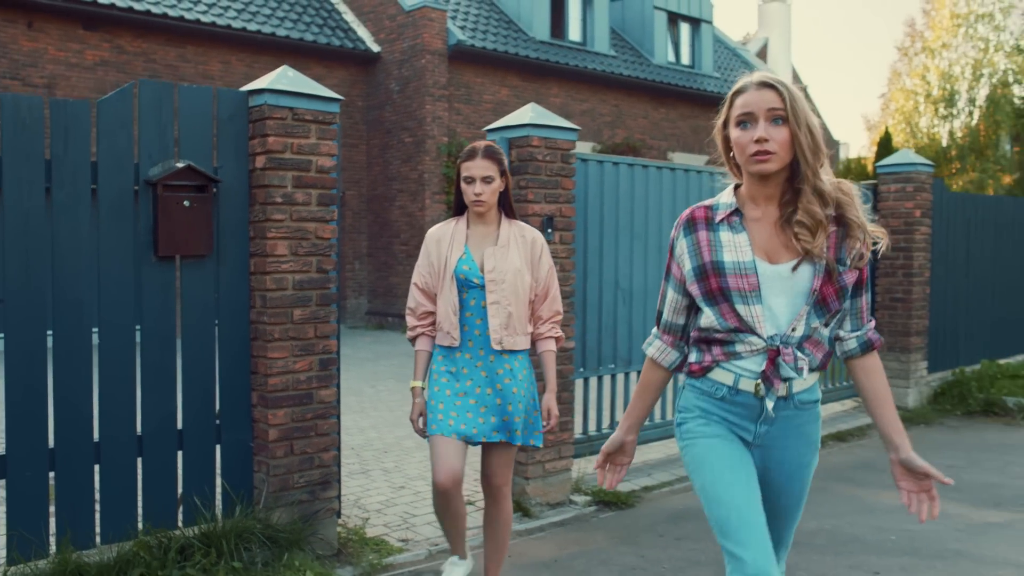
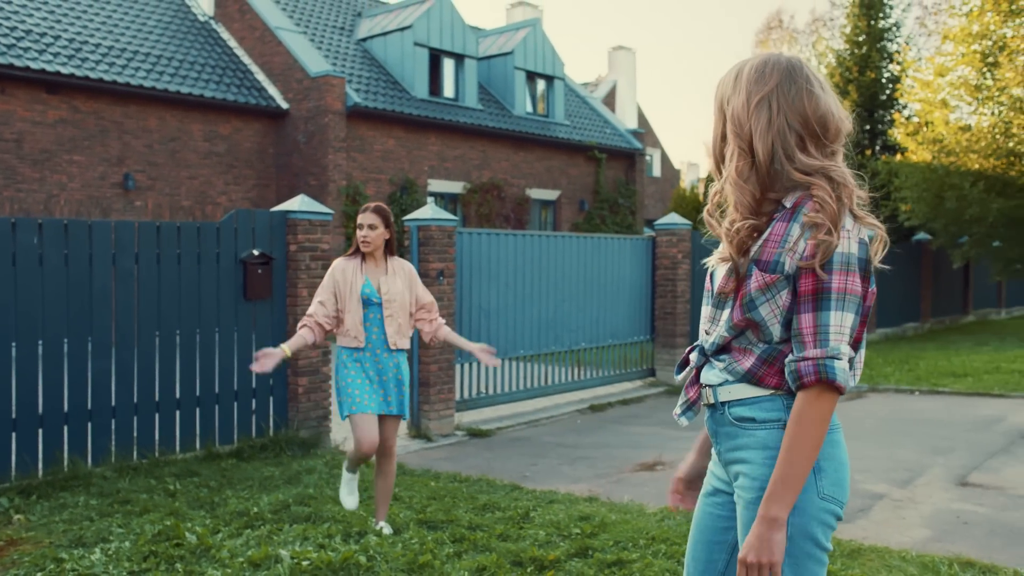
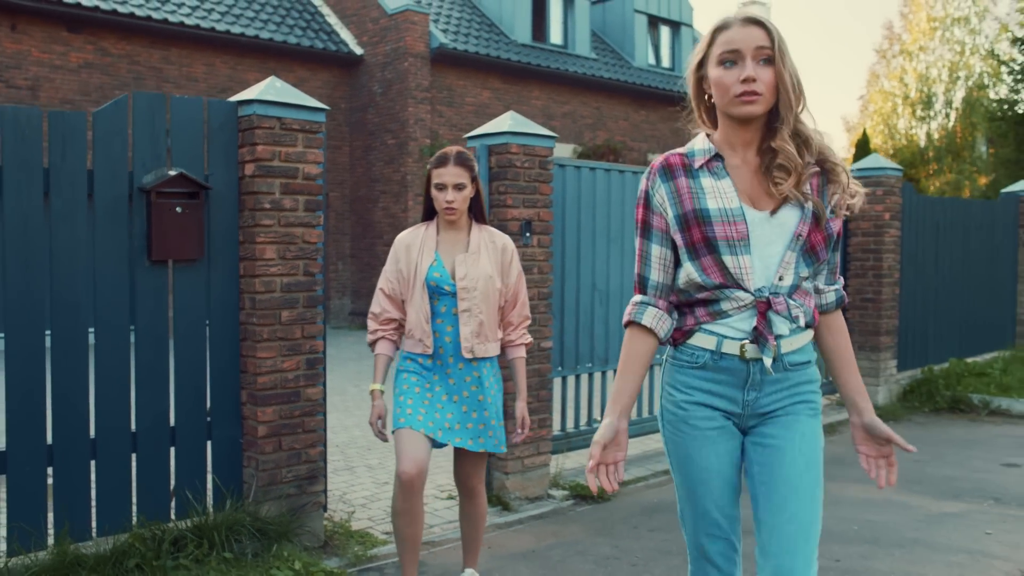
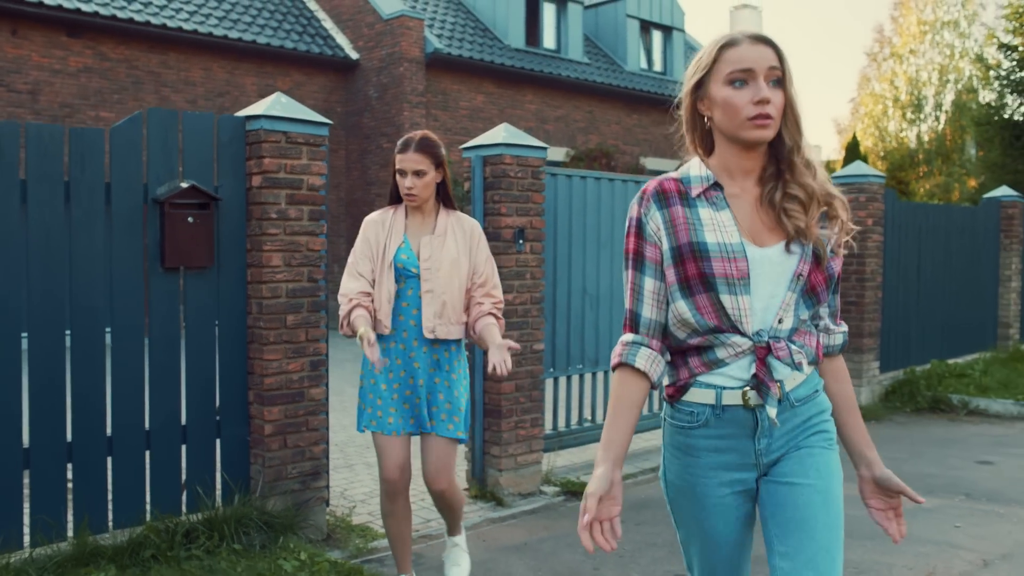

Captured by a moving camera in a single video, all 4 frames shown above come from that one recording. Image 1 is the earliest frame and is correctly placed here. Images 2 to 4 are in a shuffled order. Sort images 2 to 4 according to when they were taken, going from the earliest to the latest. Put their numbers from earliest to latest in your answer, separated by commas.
3, 4, 2
